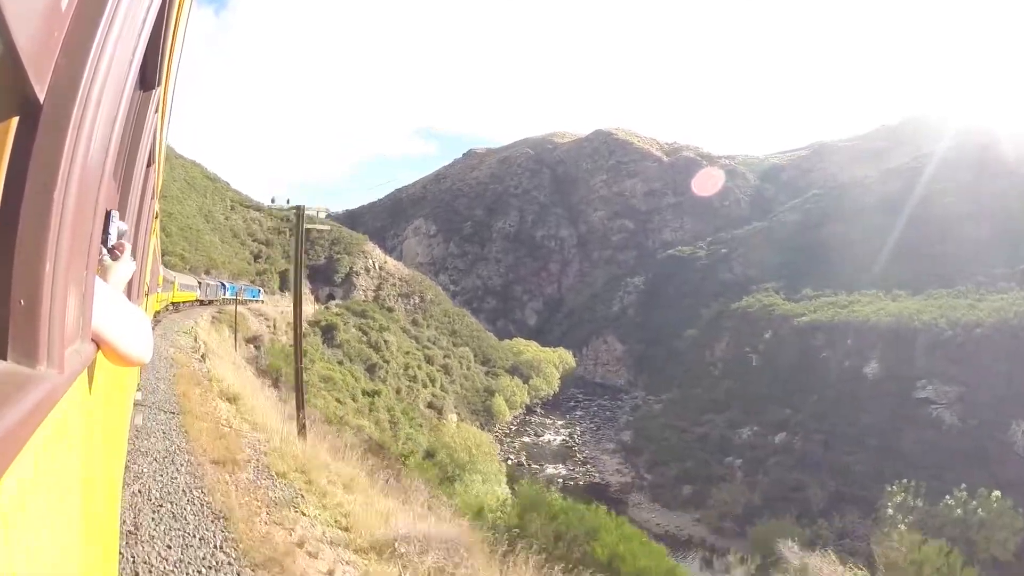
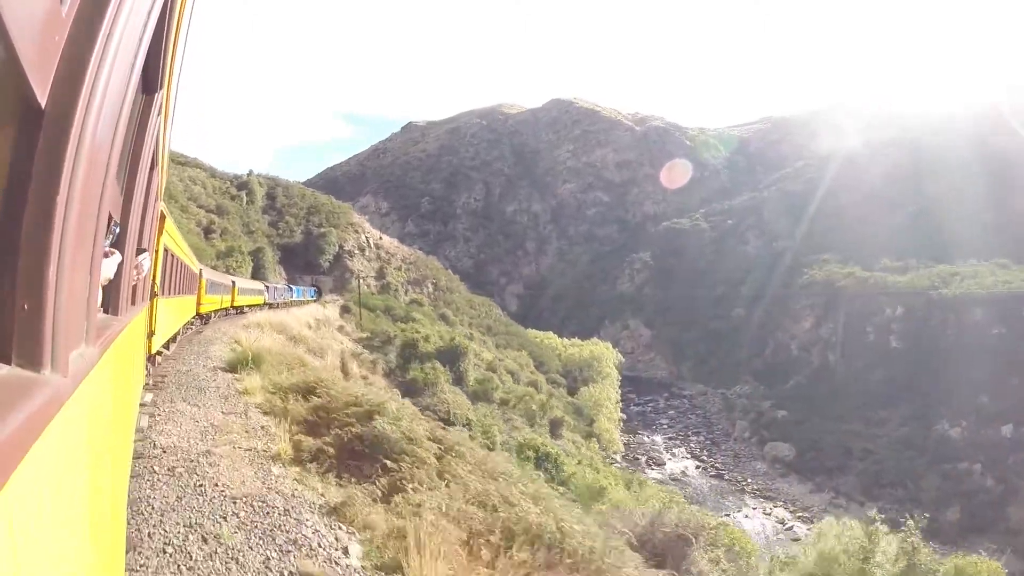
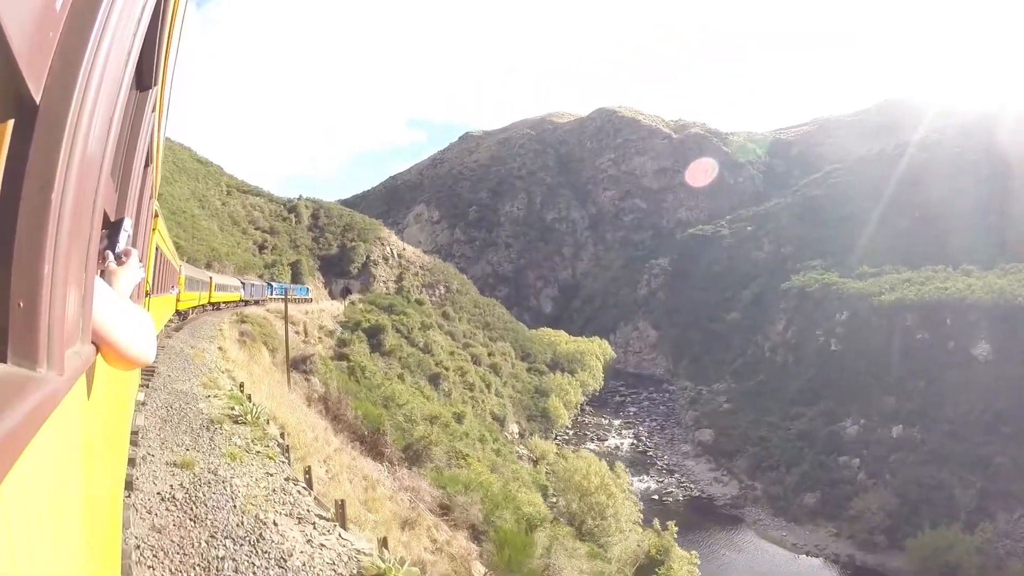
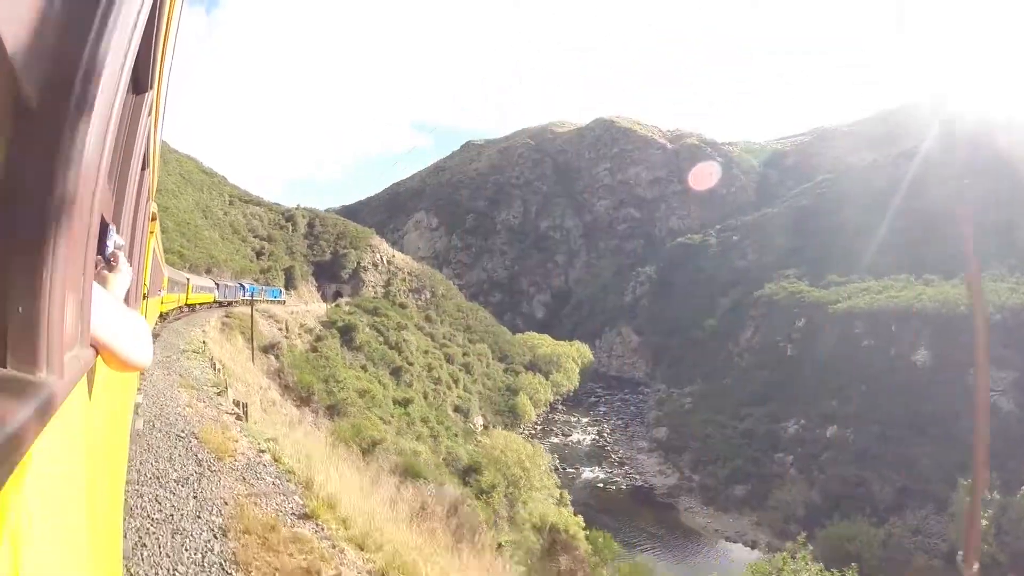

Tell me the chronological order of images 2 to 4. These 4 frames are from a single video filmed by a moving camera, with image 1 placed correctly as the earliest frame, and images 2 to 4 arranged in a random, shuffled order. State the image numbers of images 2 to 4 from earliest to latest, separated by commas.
4, 3, 2
